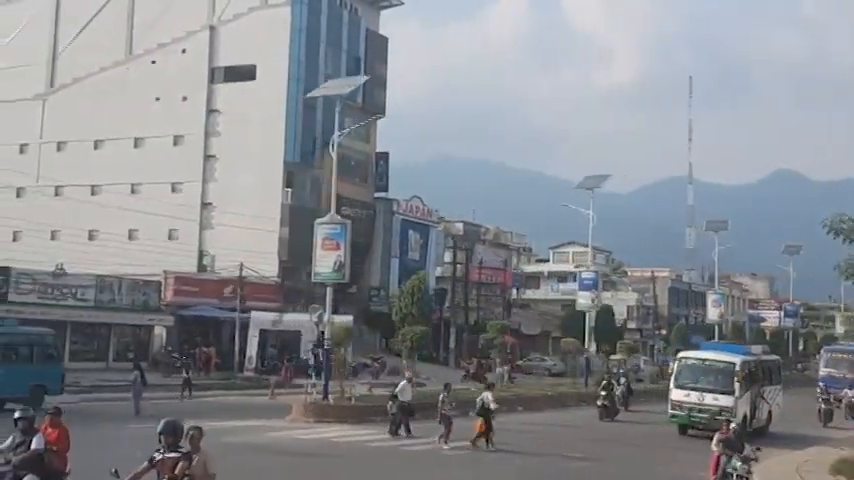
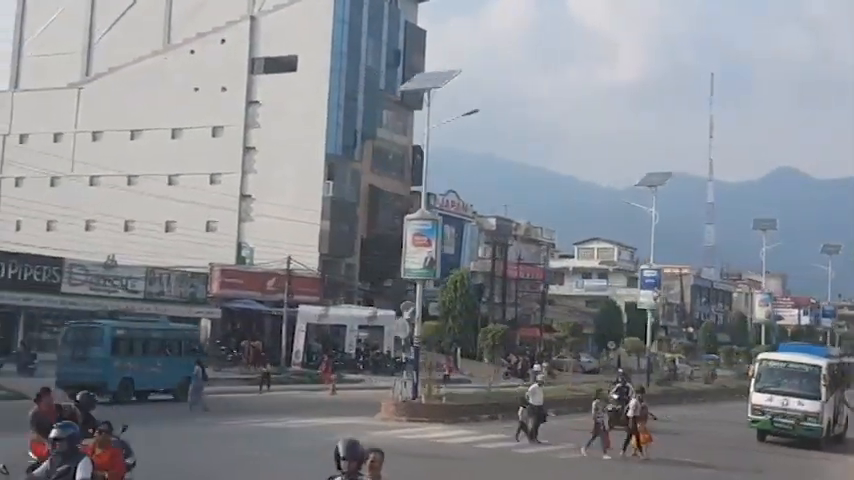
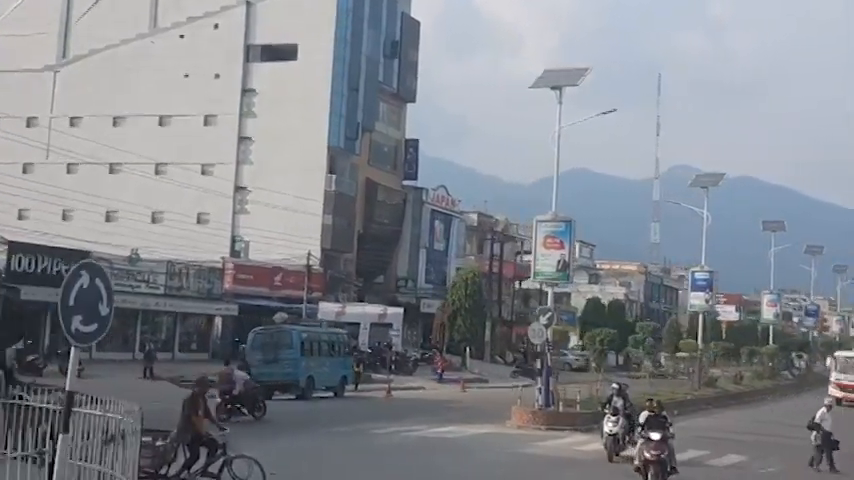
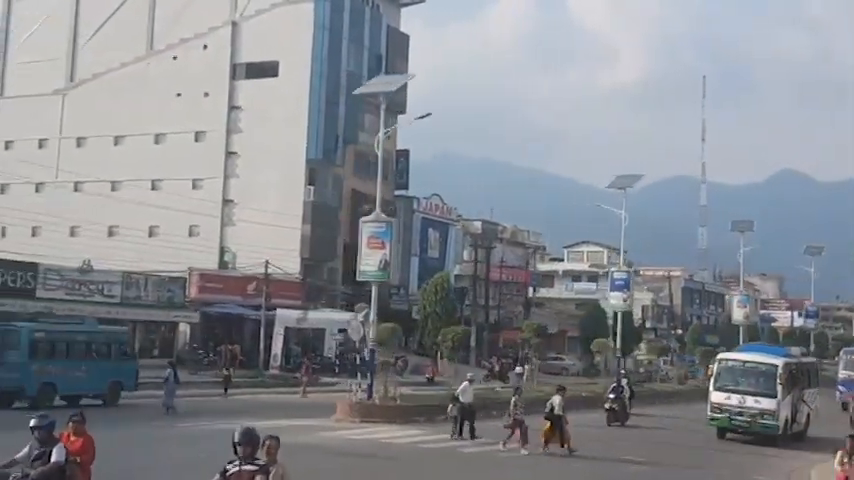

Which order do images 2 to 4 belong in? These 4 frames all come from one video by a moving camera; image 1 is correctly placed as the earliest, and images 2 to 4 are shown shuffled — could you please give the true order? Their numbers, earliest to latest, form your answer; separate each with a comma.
4, 2, 3
